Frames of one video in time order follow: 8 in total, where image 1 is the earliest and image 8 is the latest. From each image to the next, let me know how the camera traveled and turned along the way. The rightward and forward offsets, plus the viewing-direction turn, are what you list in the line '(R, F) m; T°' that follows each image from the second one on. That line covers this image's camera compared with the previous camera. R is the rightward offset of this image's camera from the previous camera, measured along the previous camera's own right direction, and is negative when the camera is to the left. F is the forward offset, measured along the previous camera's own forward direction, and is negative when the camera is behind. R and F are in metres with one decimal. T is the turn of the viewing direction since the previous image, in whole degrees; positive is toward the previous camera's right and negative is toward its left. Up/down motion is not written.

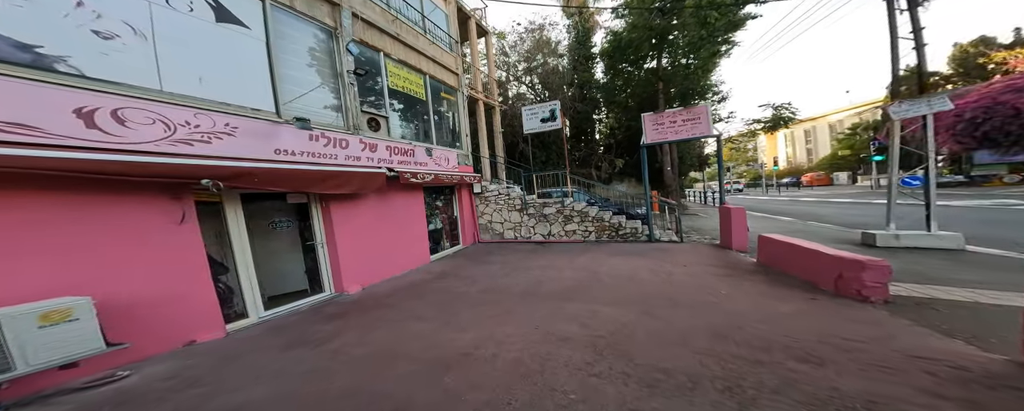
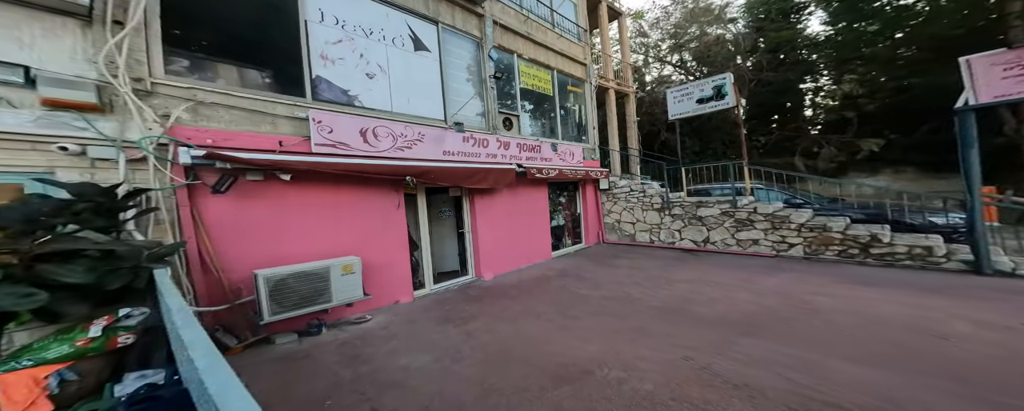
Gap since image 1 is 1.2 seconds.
(-0.1, +0.1) m; -22°
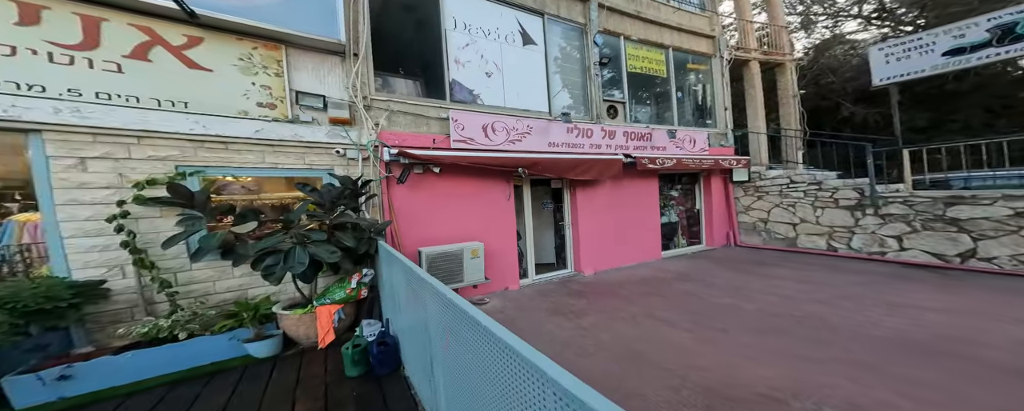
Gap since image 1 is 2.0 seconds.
(-0.3, 0.0) m; -16°
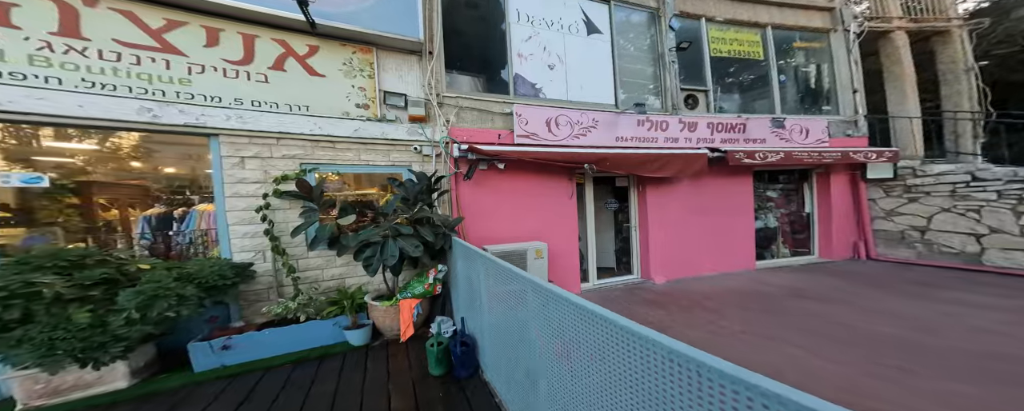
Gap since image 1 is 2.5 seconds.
(-0.2, +0.1) m; -10°
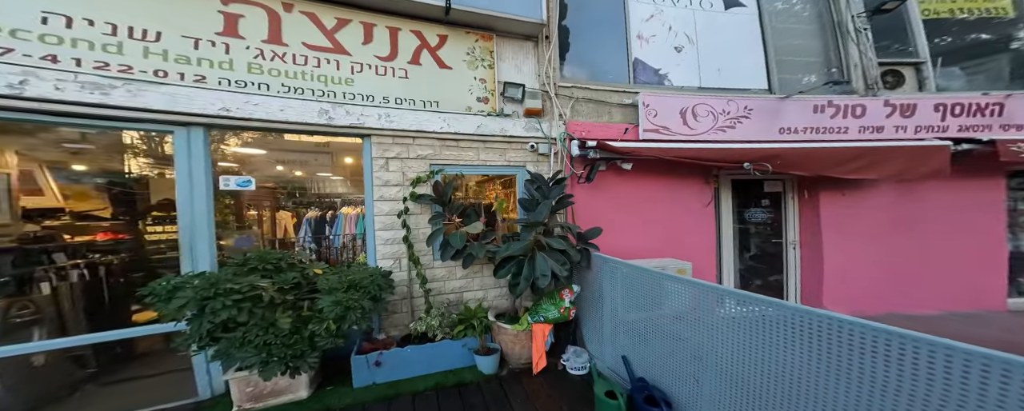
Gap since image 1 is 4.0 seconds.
(-0.8, +0.4) m; -12°
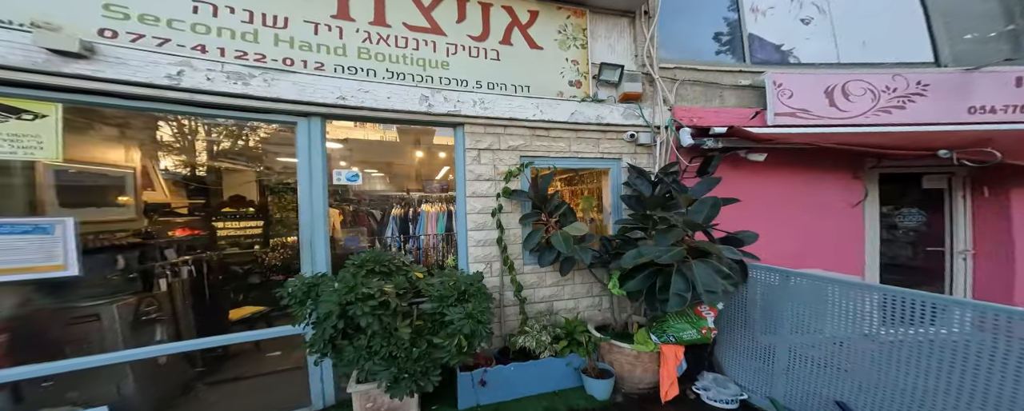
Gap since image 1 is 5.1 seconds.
(-0.7, +0.3) m; -6°
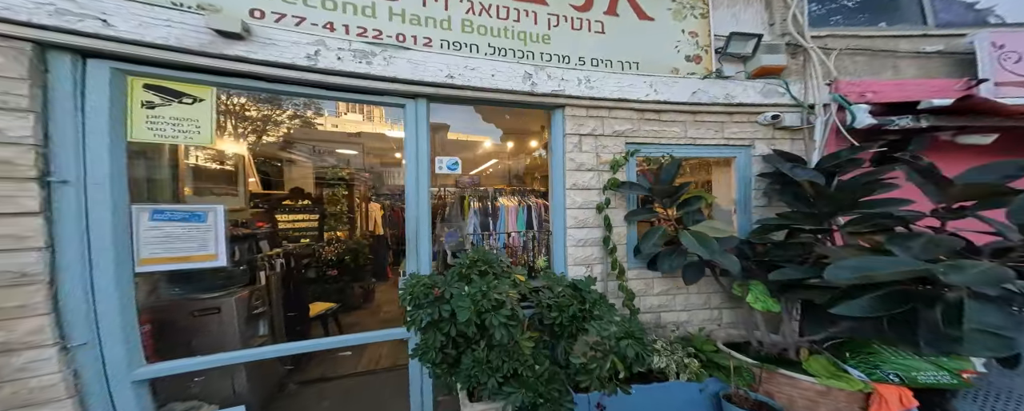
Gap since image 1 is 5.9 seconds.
(-0.6, +0.3) m; -8°
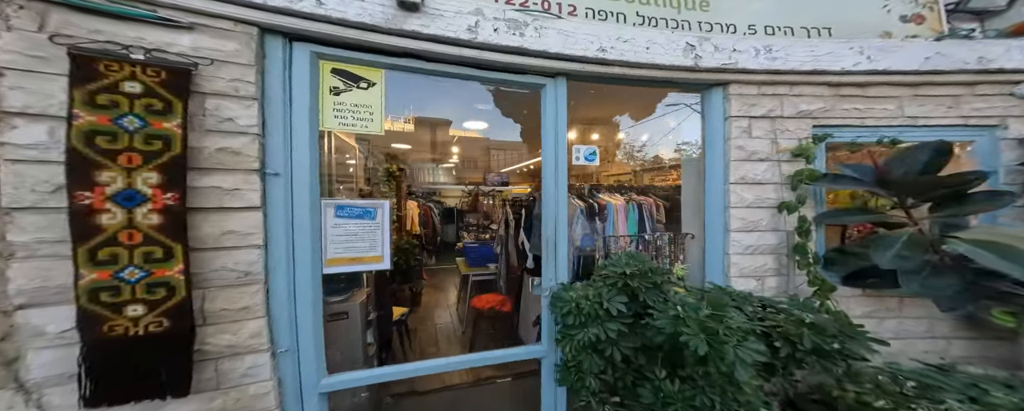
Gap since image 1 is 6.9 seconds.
(-0.8, +0.3) m; -8°
